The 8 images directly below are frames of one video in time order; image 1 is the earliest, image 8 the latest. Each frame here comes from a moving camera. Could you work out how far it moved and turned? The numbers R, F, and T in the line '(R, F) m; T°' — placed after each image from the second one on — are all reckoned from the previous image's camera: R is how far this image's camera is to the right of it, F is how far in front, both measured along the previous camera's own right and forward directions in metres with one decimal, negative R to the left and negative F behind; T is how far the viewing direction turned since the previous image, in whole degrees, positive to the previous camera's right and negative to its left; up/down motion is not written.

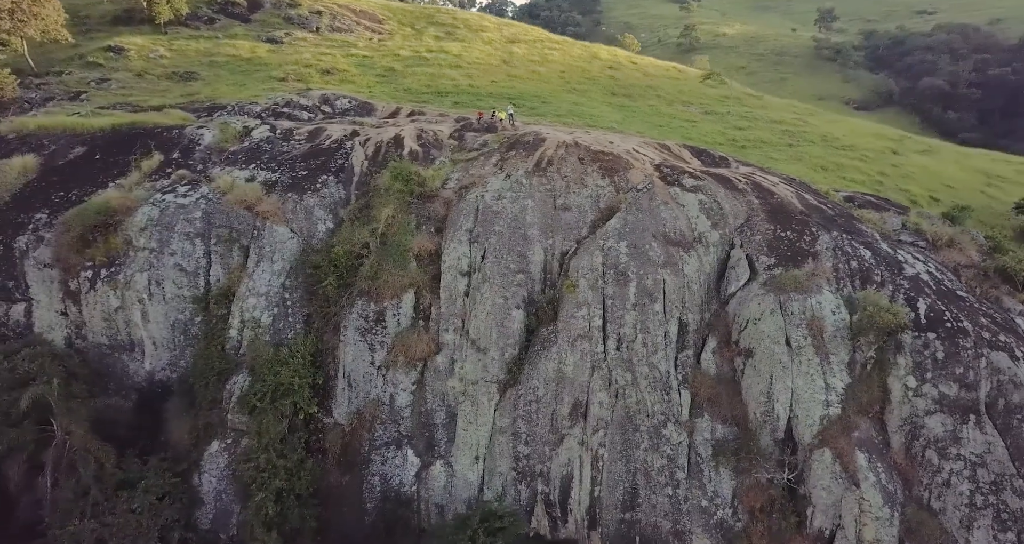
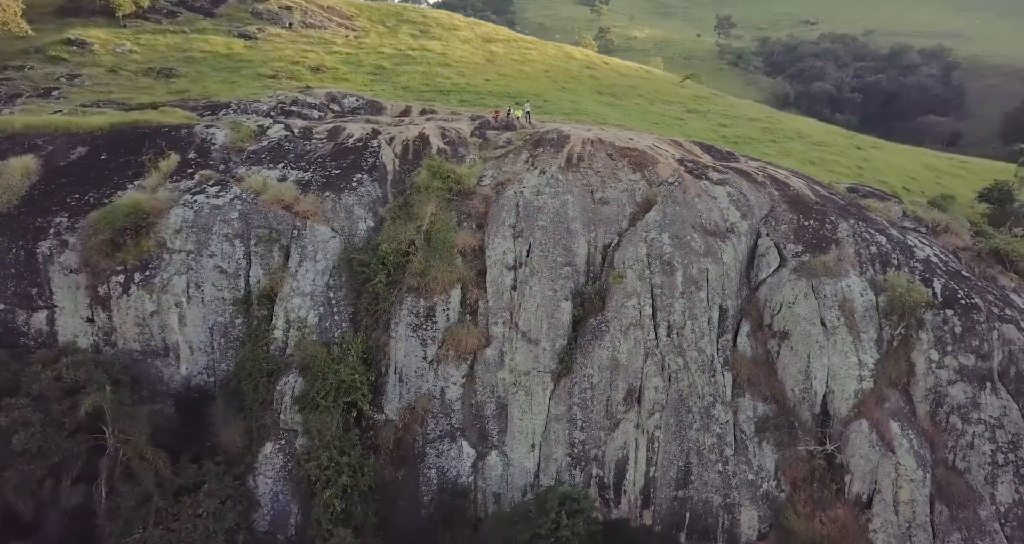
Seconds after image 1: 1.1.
(-3.6, -0.3) m; +6°
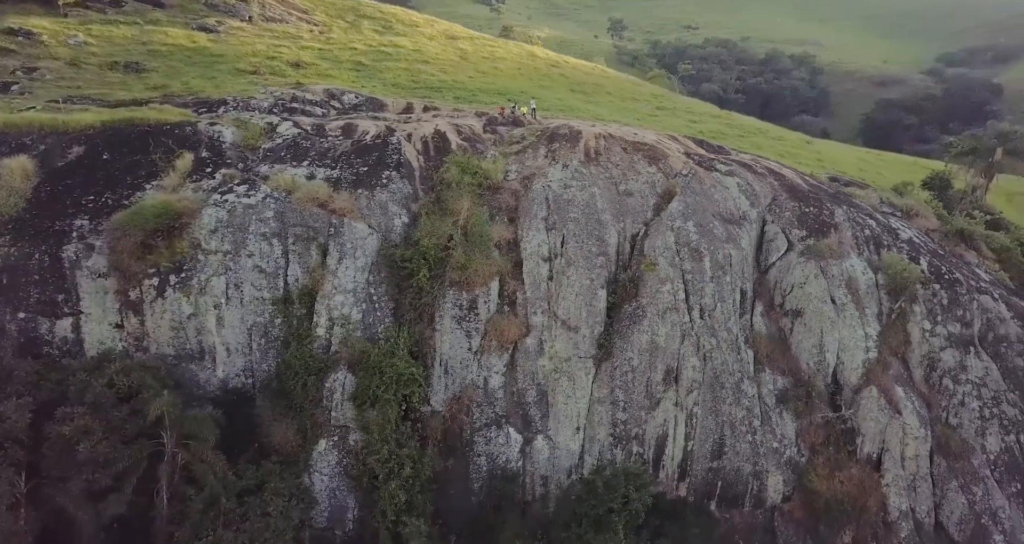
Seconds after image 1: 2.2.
(-3.9, -0.5) m; +7°
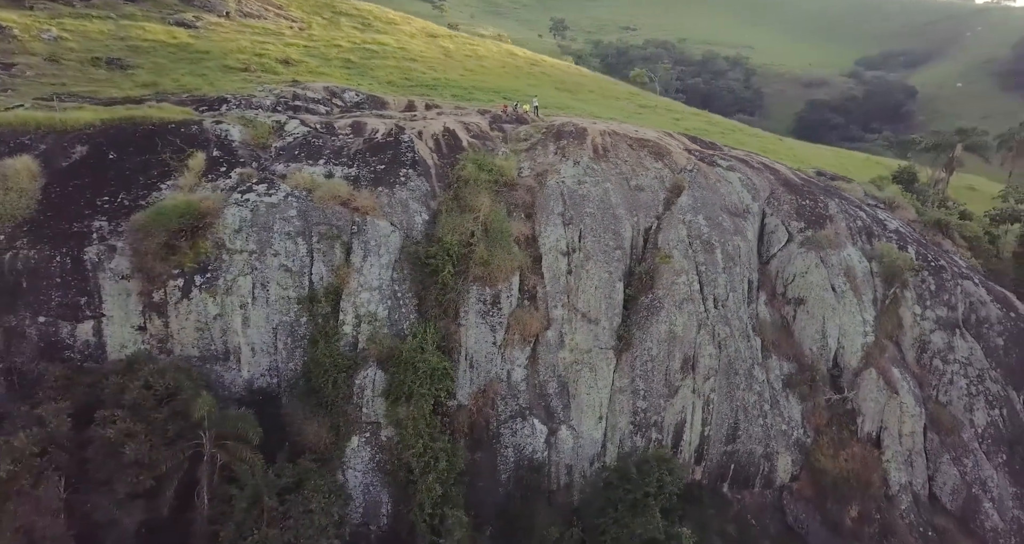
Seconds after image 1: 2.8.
(-2.2, -0.4) m; +4°
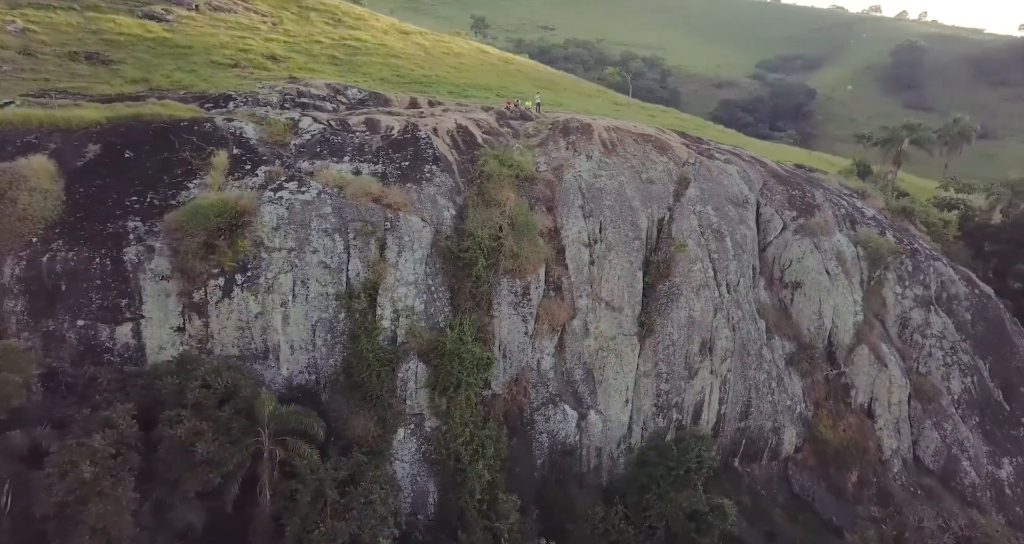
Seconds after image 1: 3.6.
(-3.1, -0.6) m; +6°
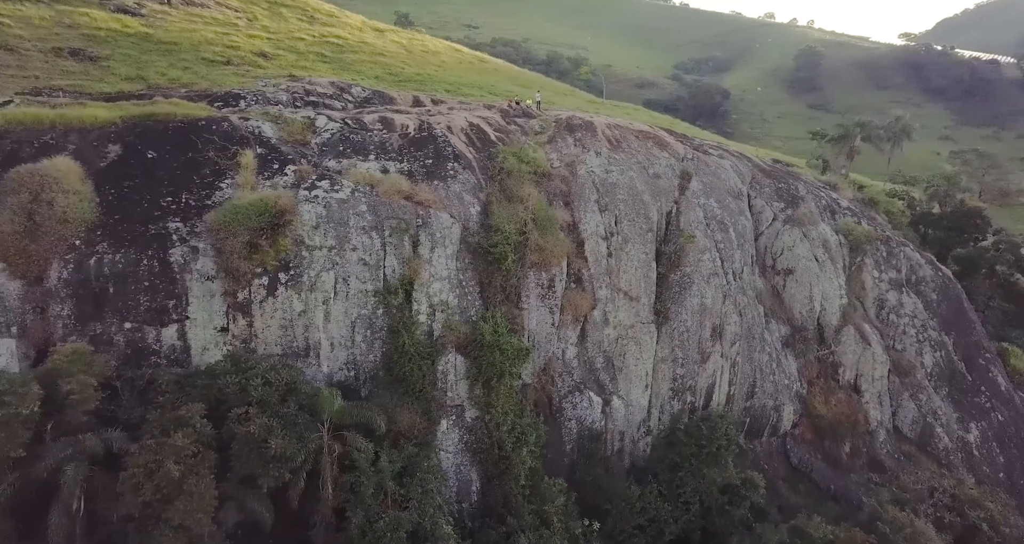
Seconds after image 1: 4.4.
(-3.0, -0.6) m; +5°
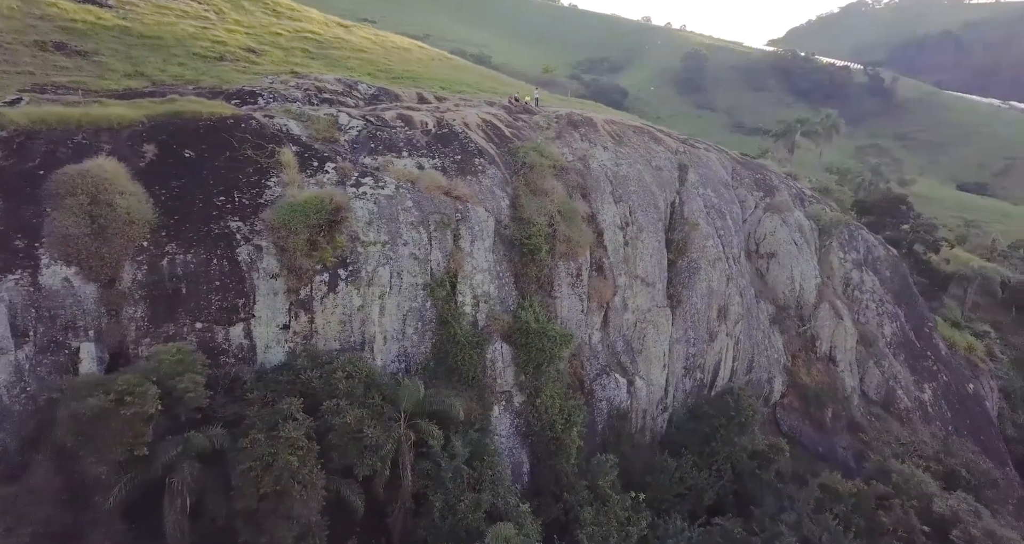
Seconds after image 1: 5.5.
(-4.0, -0.8) m; +7°
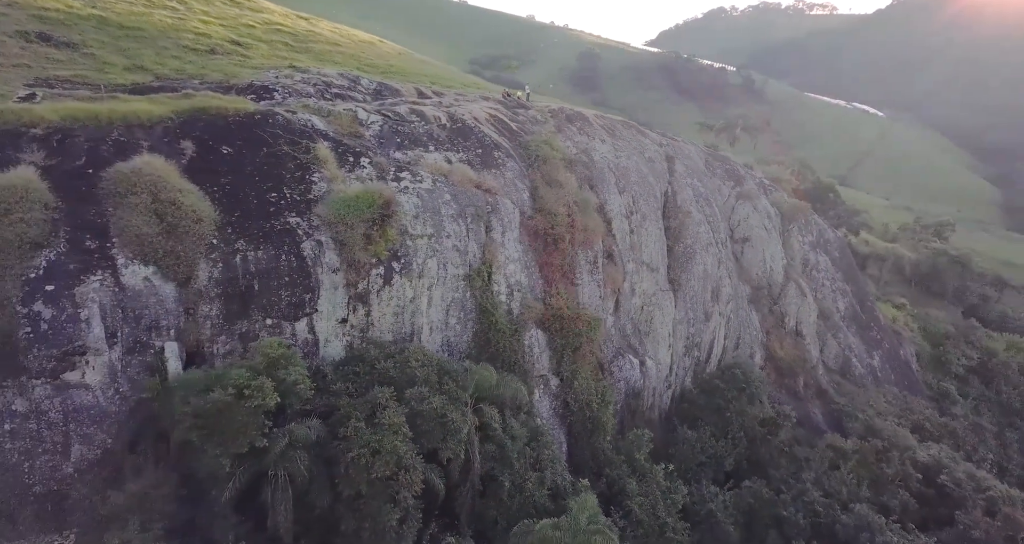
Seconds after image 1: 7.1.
(-4.0, -0.8) m; +7°
